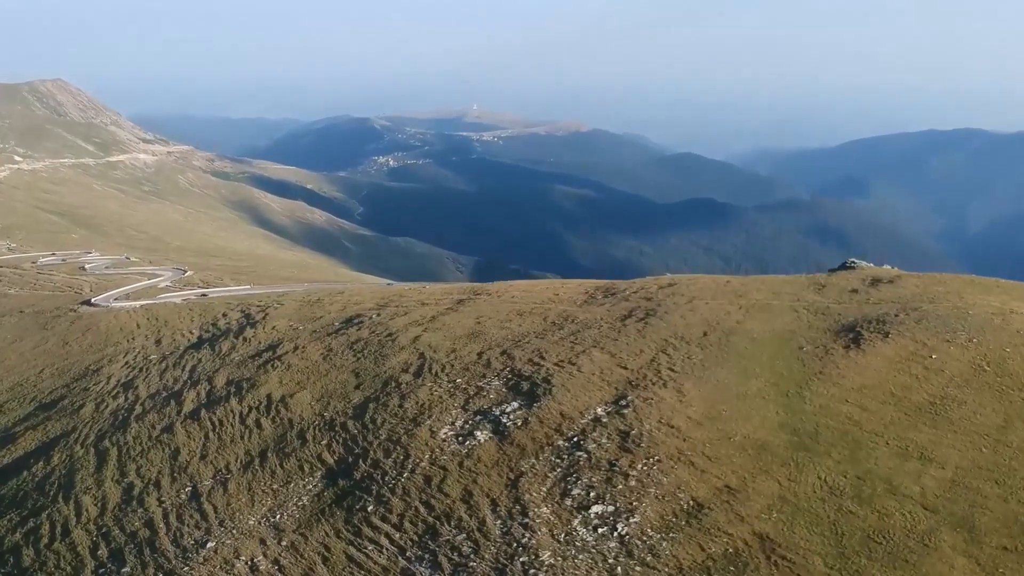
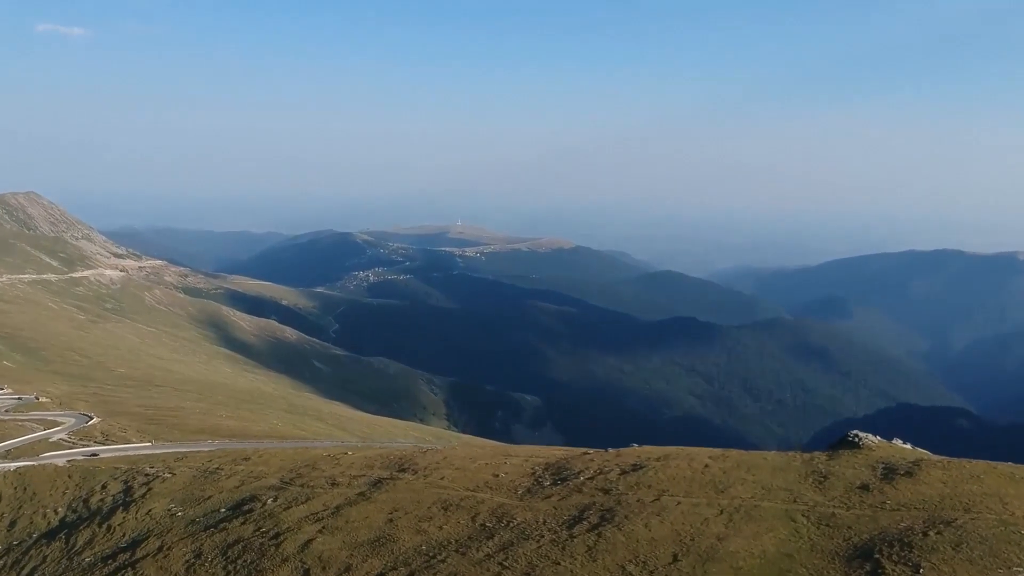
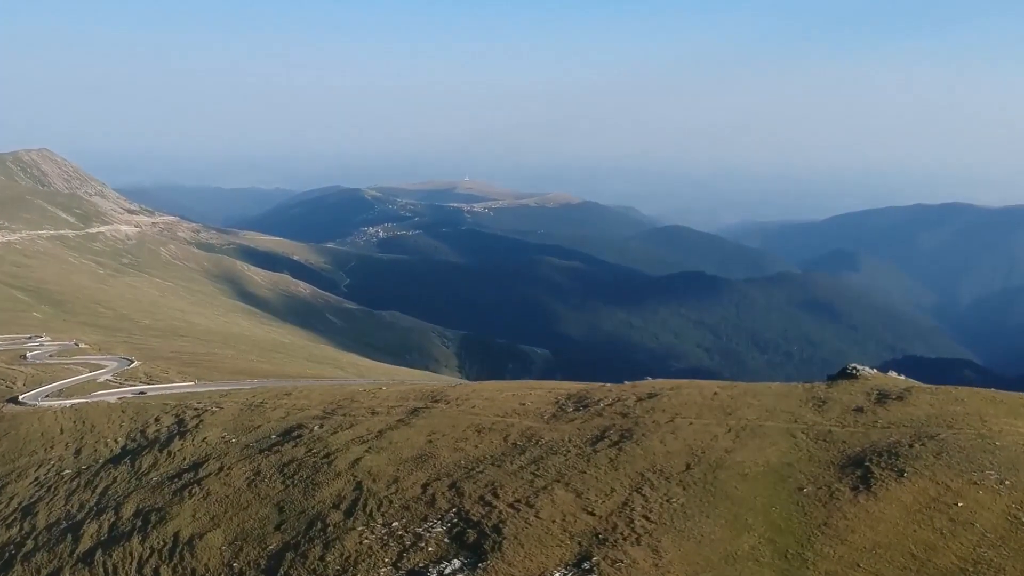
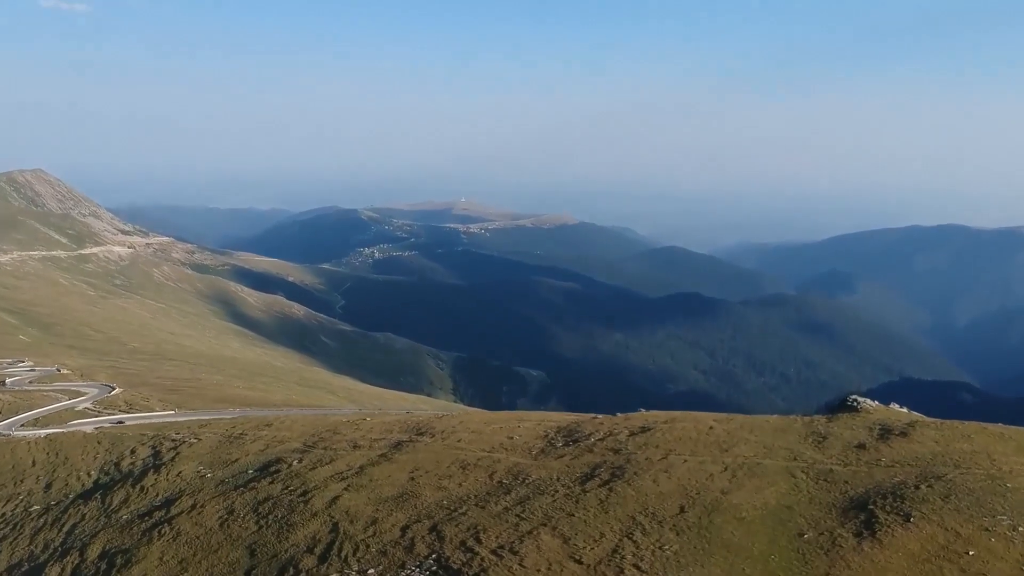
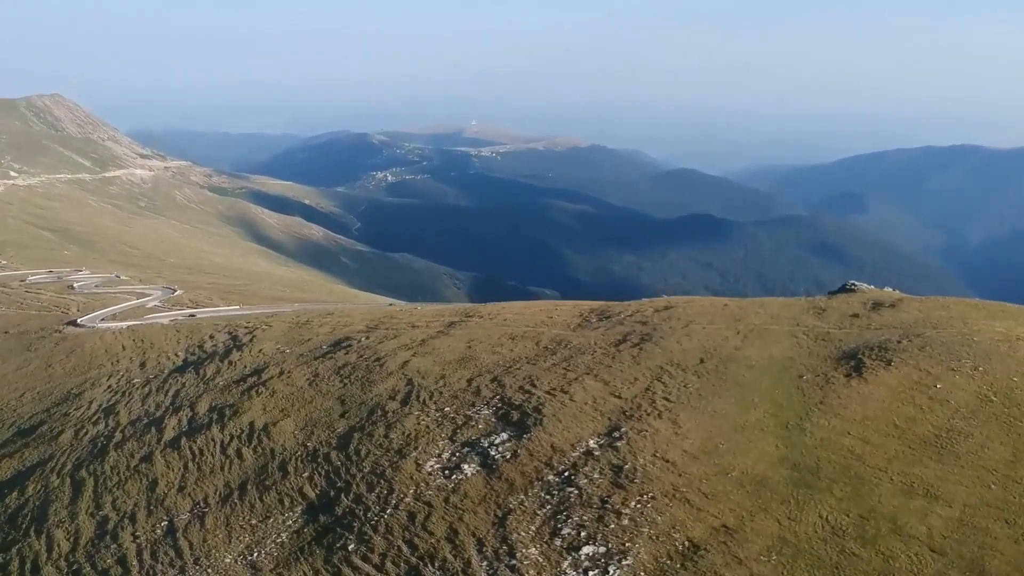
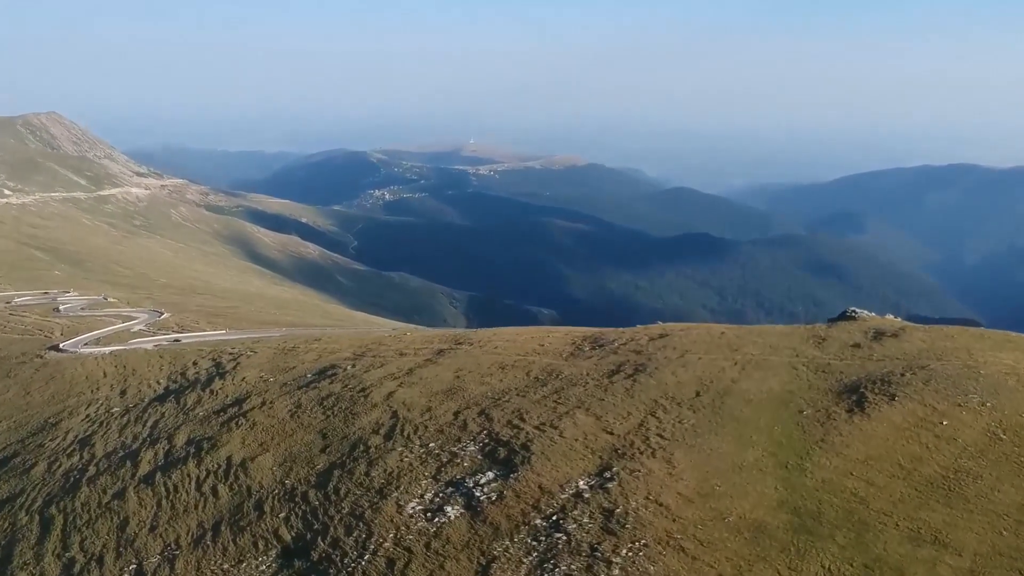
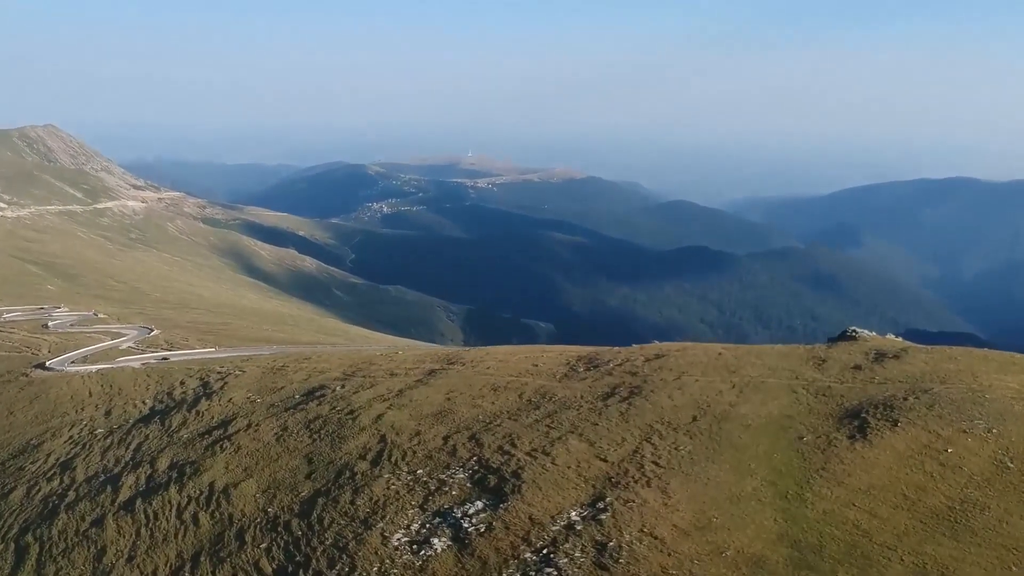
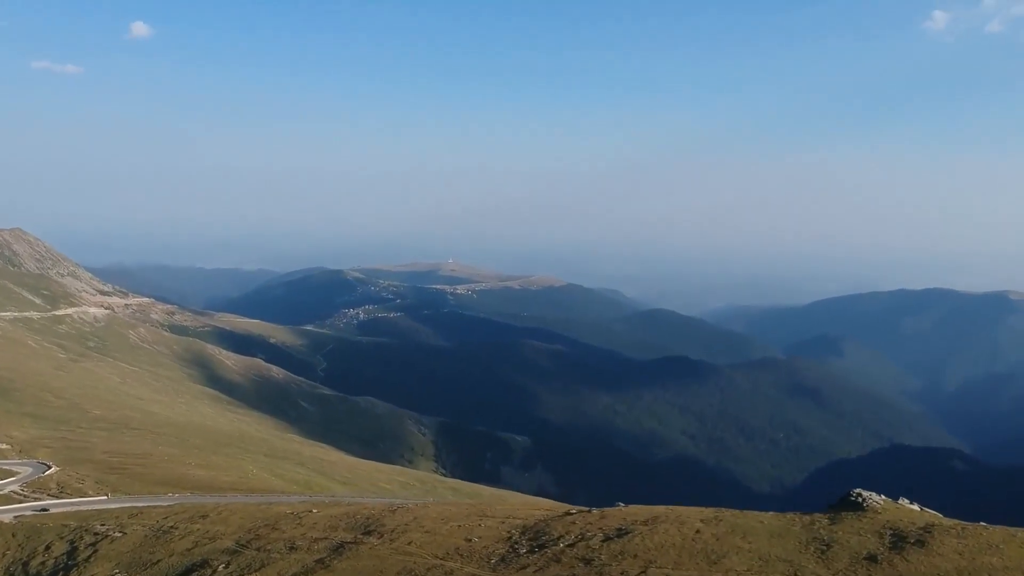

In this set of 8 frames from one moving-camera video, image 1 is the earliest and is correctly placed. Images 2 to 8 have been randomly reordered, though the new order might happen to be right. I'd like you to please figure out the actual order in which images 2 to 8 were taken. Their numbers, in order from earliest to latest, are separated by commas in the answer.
5, 6, 7, 3, 4, 2, 8
